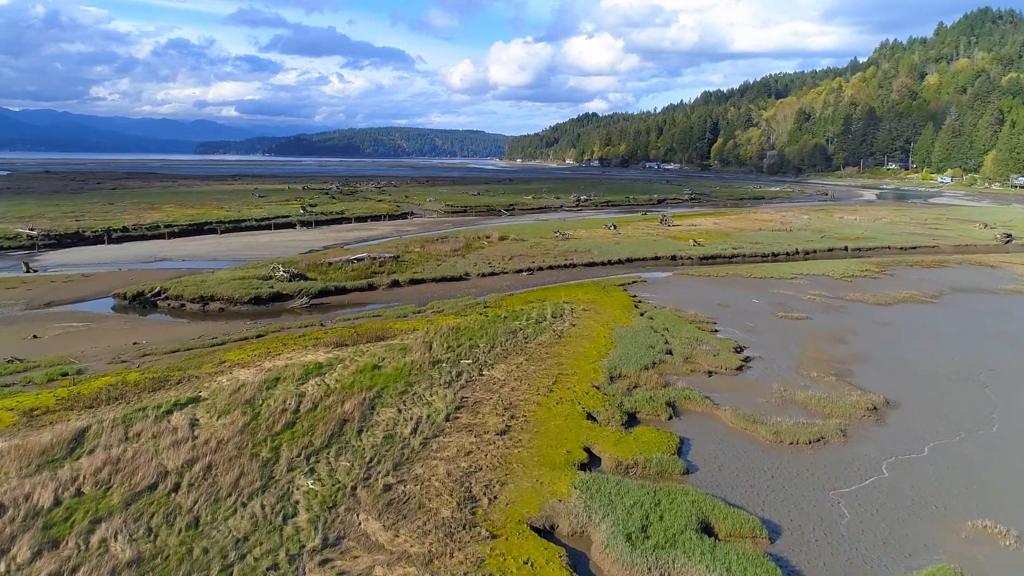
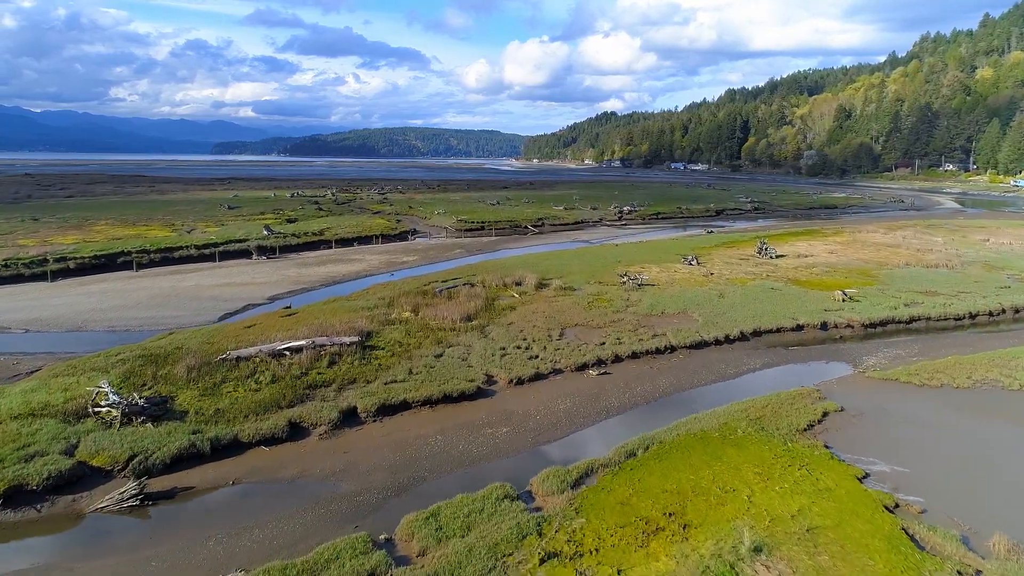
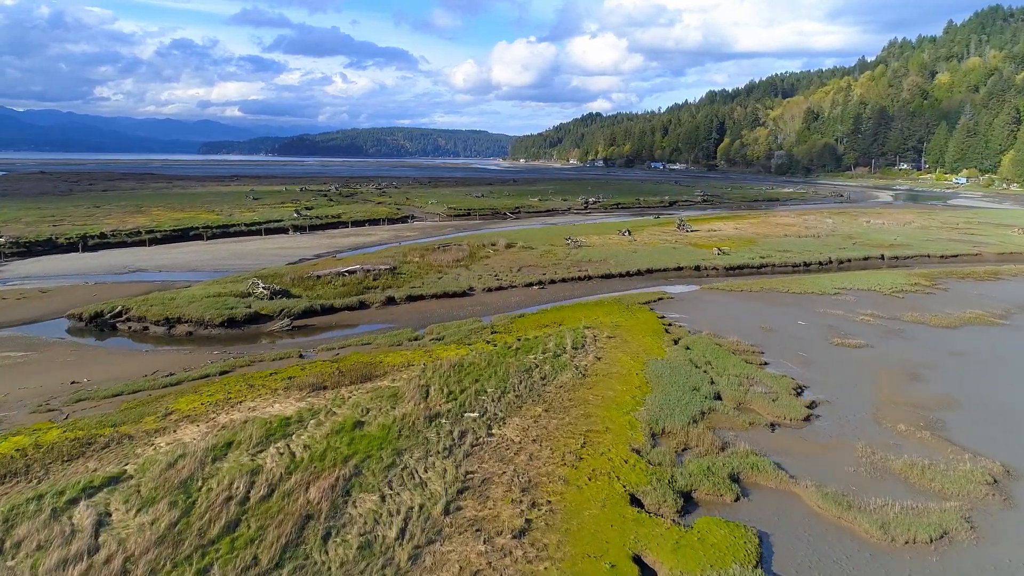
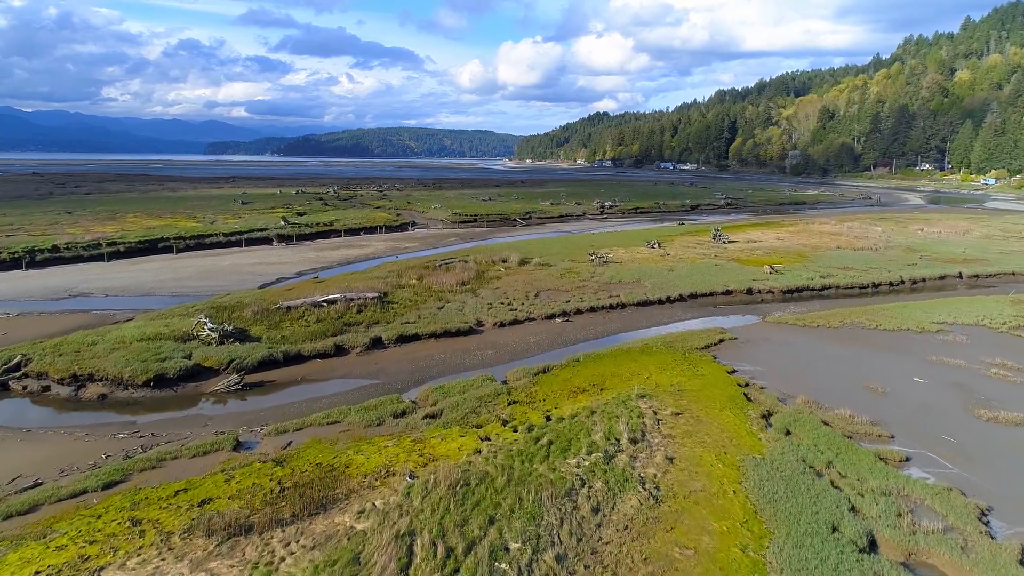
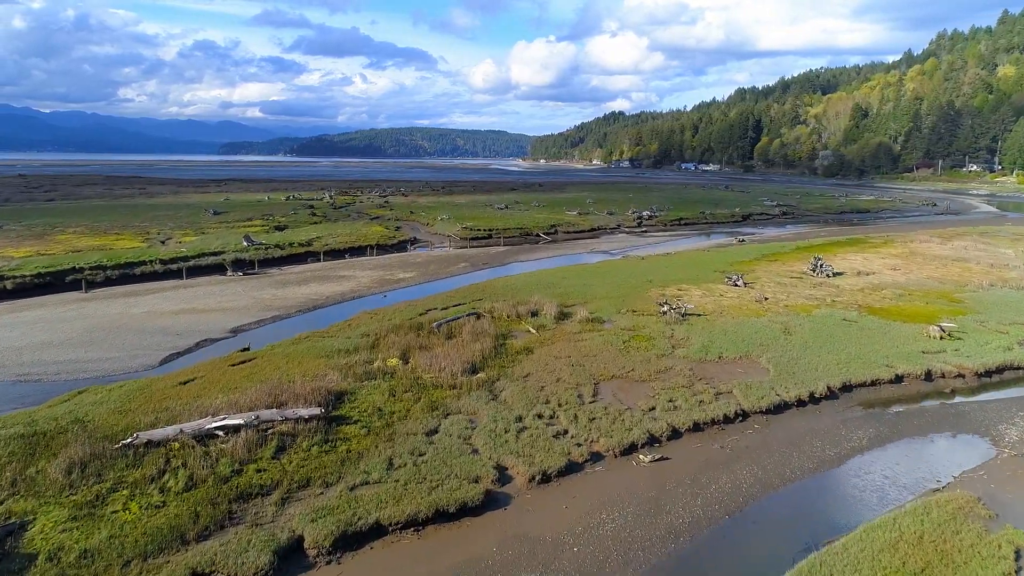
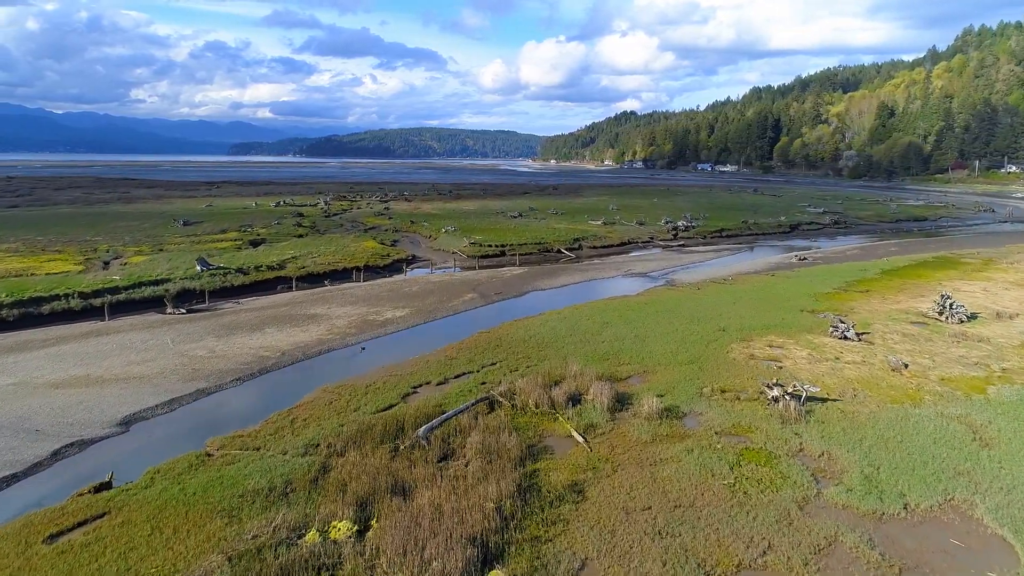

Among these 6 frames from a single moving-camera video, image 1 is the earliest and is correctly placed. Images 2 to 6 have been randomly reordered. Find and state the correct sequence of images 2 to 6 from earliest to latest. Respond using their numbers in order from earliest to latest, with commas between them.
3, 4, 2, 5, 6
